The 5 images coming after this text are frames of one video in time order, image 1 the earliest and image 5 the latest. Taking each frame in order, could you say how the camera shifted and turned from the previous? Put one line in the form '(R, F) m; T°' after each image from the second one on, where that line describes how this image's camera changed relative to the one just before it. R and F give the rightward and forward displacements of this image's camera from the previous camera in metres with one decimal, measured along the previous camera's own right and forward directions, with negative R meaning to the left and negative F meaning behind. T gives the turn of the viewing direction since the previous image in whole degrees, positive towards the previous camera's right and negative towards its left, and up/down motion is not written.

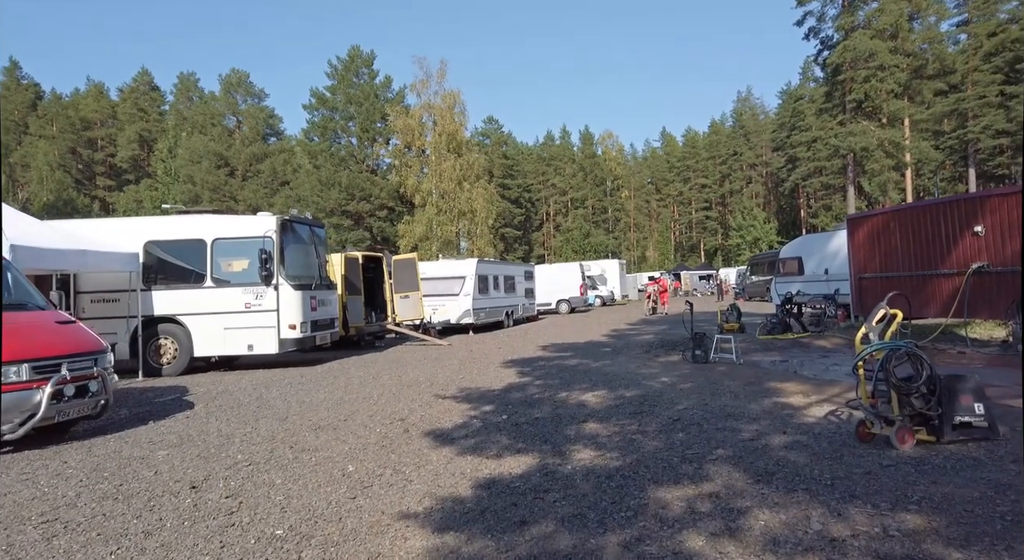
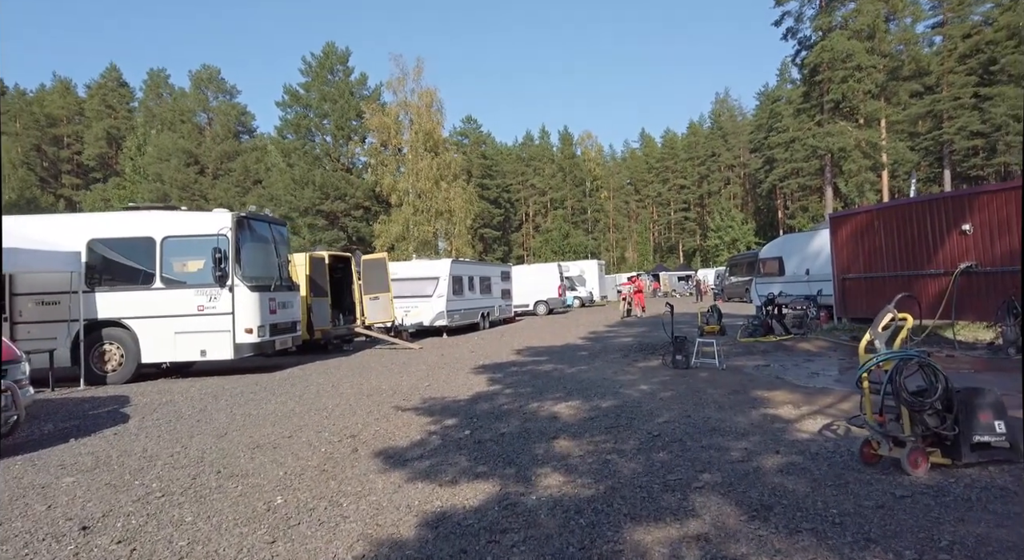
(+0.2, +0.6) m; +2°
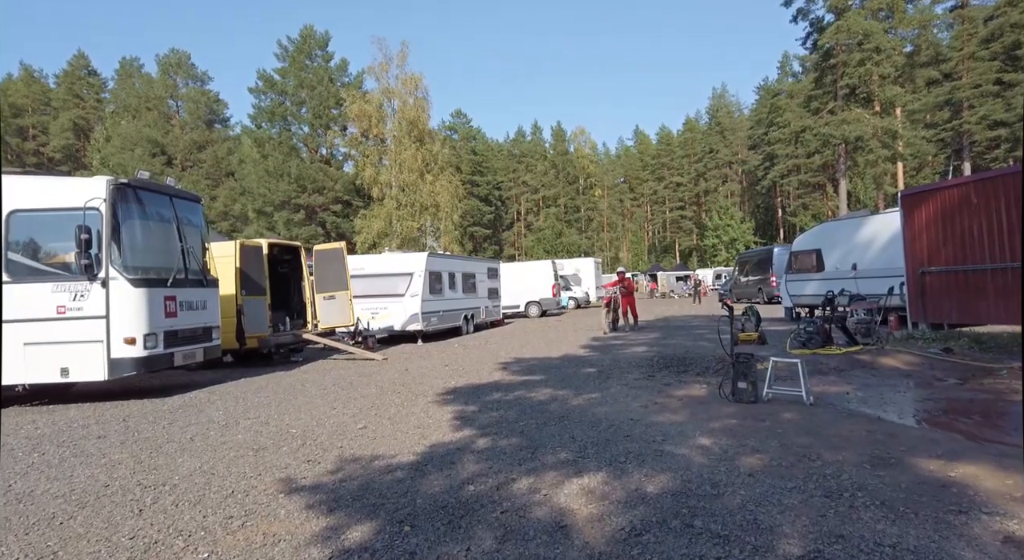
(+0.1, +3.1) m; +1°
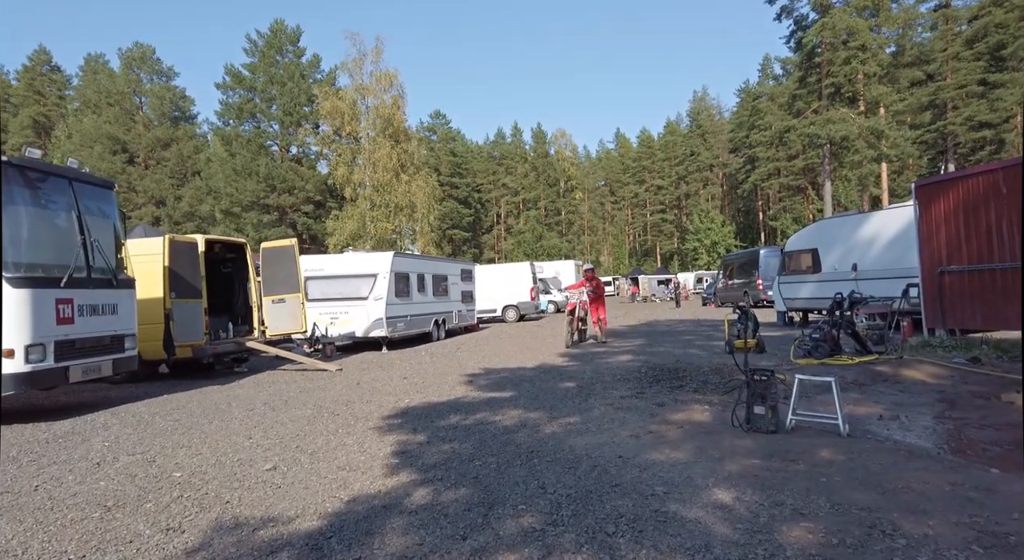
(+0.2, +1.4) m; +2°
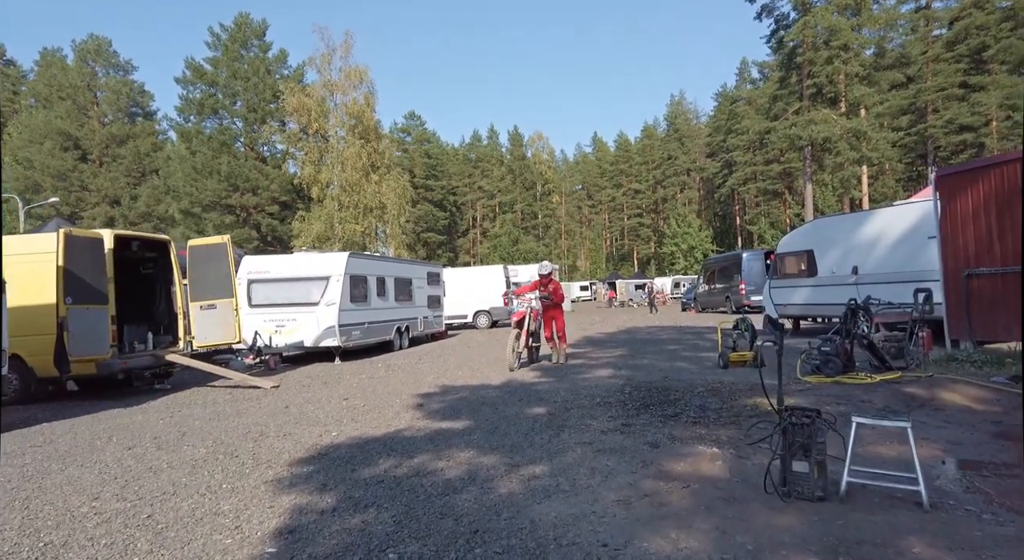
(+0.3, +1.5) m; +2°
